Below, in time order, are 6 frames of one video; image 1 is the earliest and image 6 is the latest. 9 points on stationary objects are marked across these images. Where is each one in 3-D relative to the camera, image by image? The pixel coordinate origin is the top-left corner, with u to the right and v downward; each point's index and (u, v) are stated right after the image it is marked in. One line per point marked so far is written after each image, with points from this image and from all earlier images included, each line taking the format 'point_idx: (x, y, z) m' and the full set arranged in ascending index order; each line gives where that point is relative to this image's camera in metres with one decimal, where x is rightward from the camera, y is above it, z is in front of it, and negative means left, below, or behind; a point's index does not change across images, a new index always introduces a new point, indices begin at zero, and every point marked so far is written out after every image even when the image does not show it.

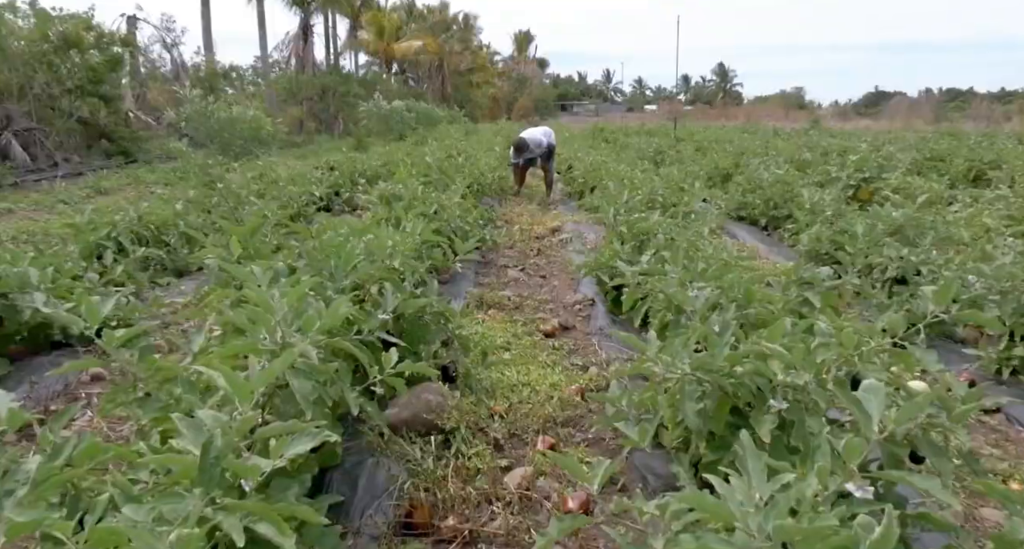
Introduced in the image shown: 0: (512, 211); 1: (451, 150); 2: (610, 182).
0: (0.0, +0.7, +7.8) m
1: (-0.9, +1.9, +9.6) m
2: (+0.9, +0.8, +5.6) m
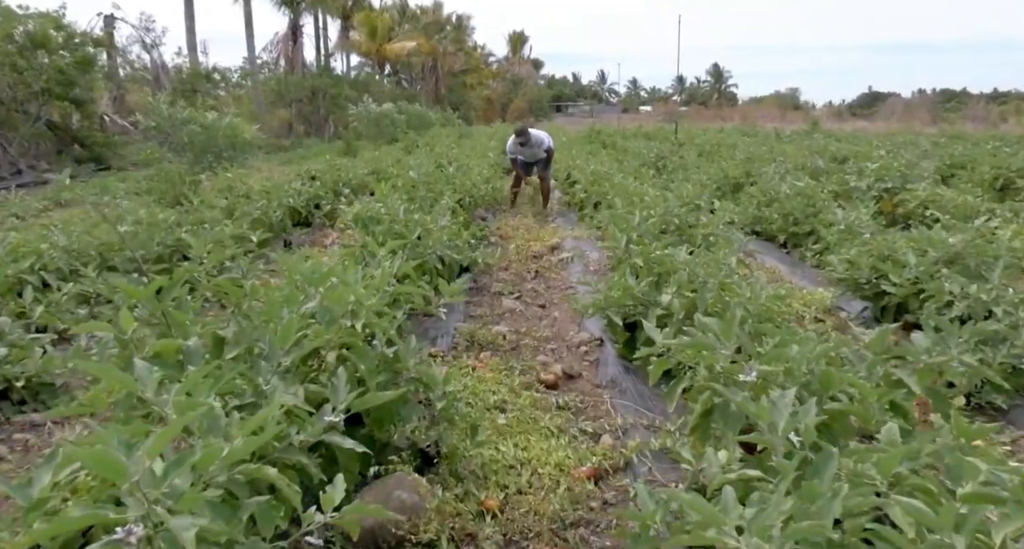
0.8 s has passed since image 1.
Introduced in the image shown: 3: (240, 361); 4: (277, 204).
0: (0.0, +0.5, +7.2) m
1: (-1.0, +1.6, +9.0) m
2: (+0.8, +0.6, +5.0) m
3: (-0.8, -0.2, +1.8) m
4: (-2.4, +0.7, +6.4) m
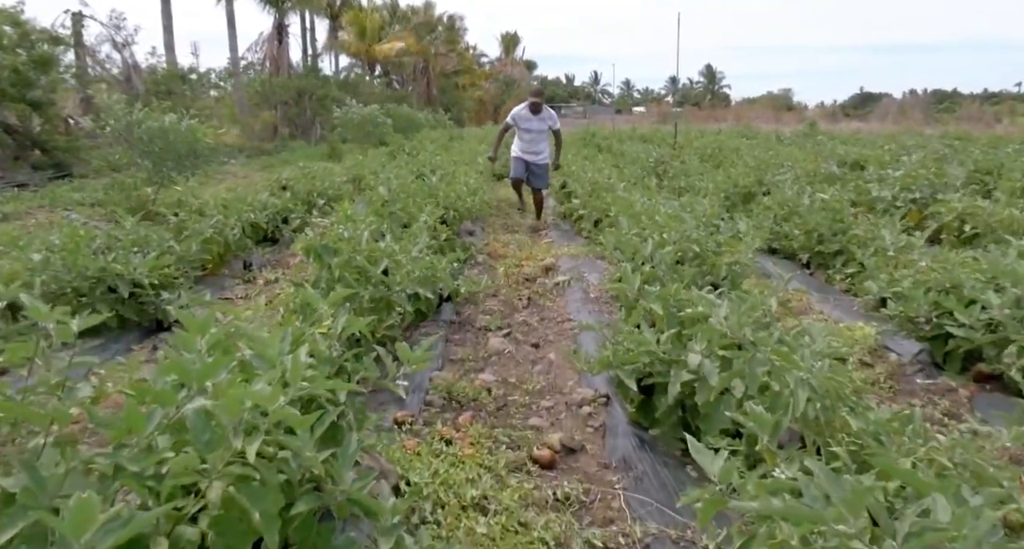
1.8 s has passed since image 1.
0: (-0.1, +0.3, +6.5) m
1: (-1.1, +1.4, +8.3) m
2: (+0.8, +0.4, +4.3) m
3: (-0.8, -0.4, +1.1) m
4: (-2.5, +0.5, +5.6) m
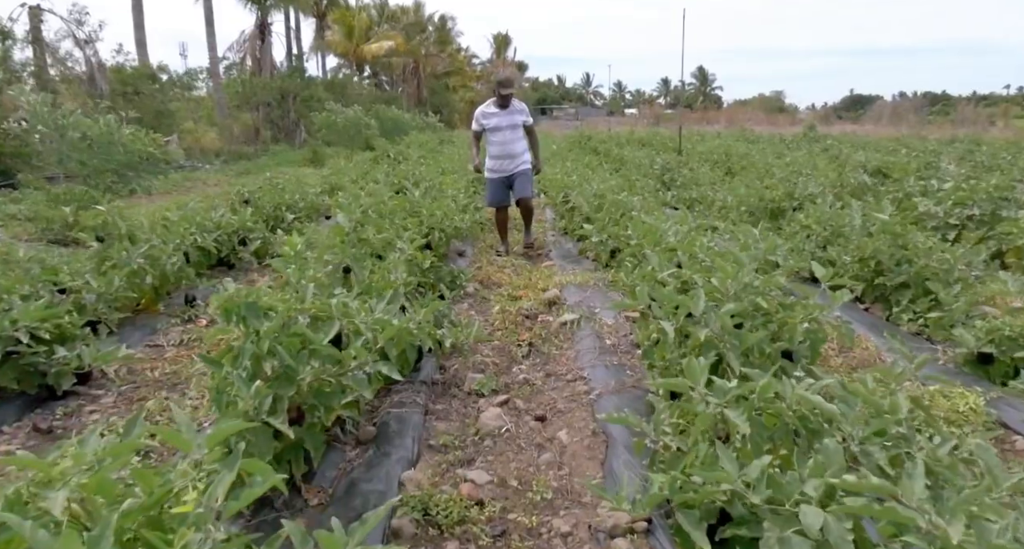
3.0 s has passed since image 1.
0: (-0.2, +0.1, +5.6) m
1: (-1.2, +1.1, +7.3) m
2: (+0.7, +0.1, +3.4) m
3: (-0.8, -0.7, +0.2) m
4: (-2.5, +0.2, +4.7) m
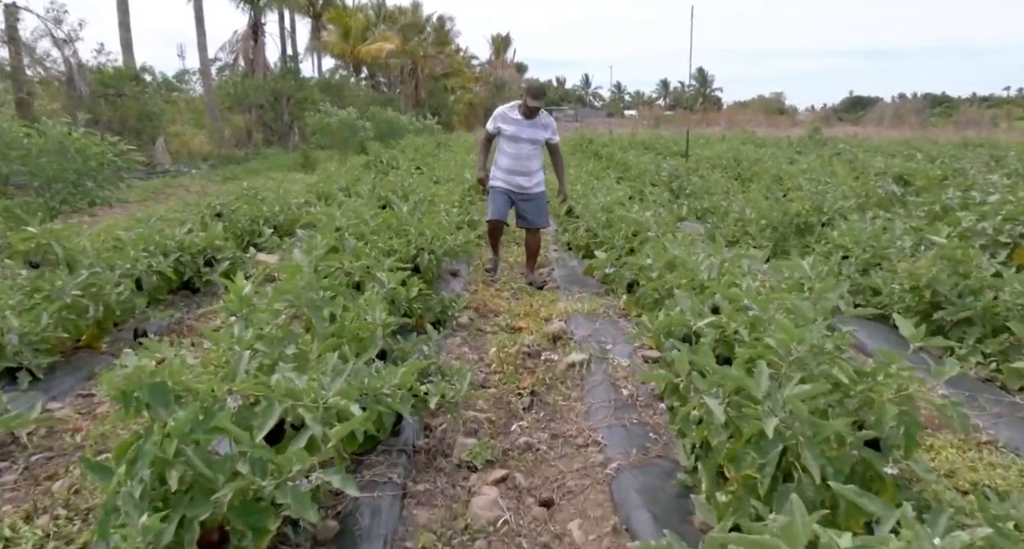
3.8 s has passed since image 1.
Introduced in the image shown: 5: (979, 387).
0: (-0.2, -0.1, +4.9) m
1: (-1.2, +0.9, +6.7) m
2: (+0.7, -0.1, +2.8) m
3: (-0.8, -0.9, -0.5) m
4: (-2.5, 0.0, +4.1) m
5: (+2.4, -0.6, +3.3) m
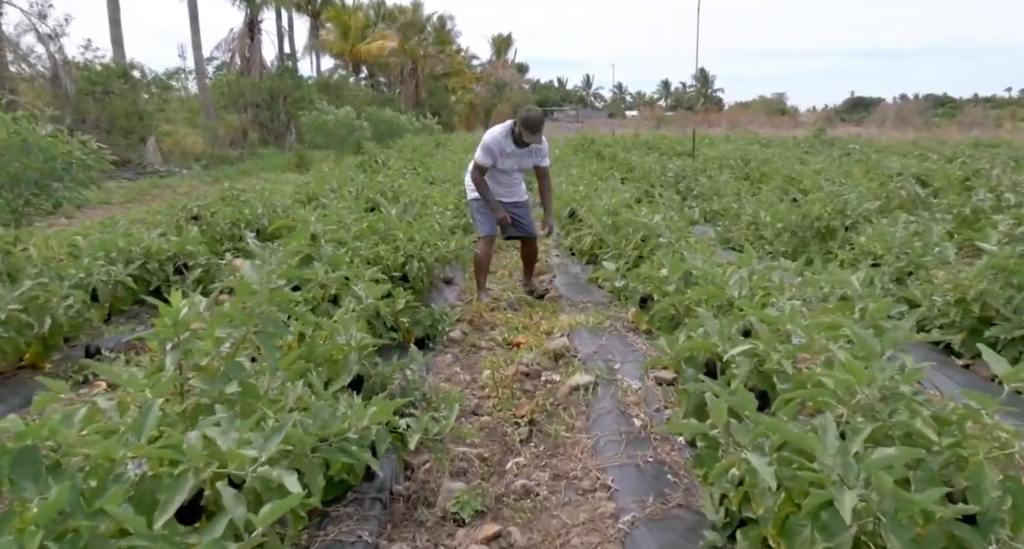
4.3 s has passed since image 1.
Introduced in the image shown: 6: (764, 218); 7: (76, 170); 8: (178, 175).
0: (-0.2, -0.2, +4.5) m
1: (-1.2, +0.9, +6.3) m
2: (+0.7, -0.1, +2.4) m
3: (-0.8, -0.9, -0.9) m
4: (-2.5, 0.0, +3.6) m
5: (+2.4, -0.6, +2.9) m
6: (+2.2, +0.5, +5.7) m
7: (-4.2, +1.0, +6.2) m
8: (-6.7, +2.0, +12.9) m
